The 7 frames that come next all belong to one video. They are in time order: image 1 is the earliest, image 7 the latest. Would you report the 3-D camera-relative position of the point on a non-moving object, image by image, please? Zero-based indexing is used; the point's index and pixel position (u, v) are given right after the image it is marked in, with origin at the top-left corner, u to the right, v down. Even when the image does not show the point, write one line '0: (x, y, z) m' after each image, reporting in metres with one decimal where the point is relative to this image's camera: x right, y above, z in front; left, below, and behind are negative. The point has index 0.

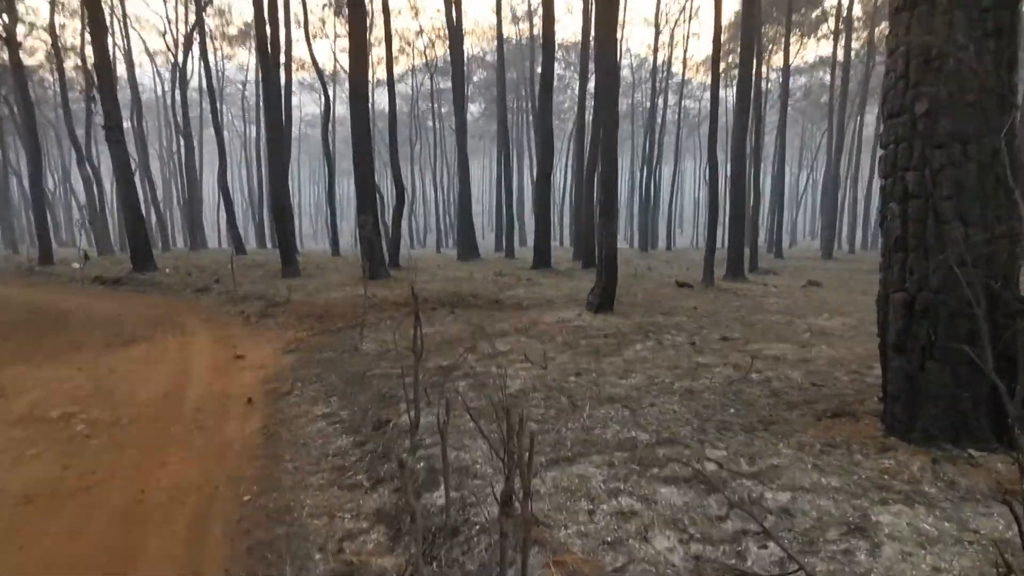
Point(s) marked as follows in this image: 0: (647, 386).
0: (+1.1, -0.8, +4.9) m
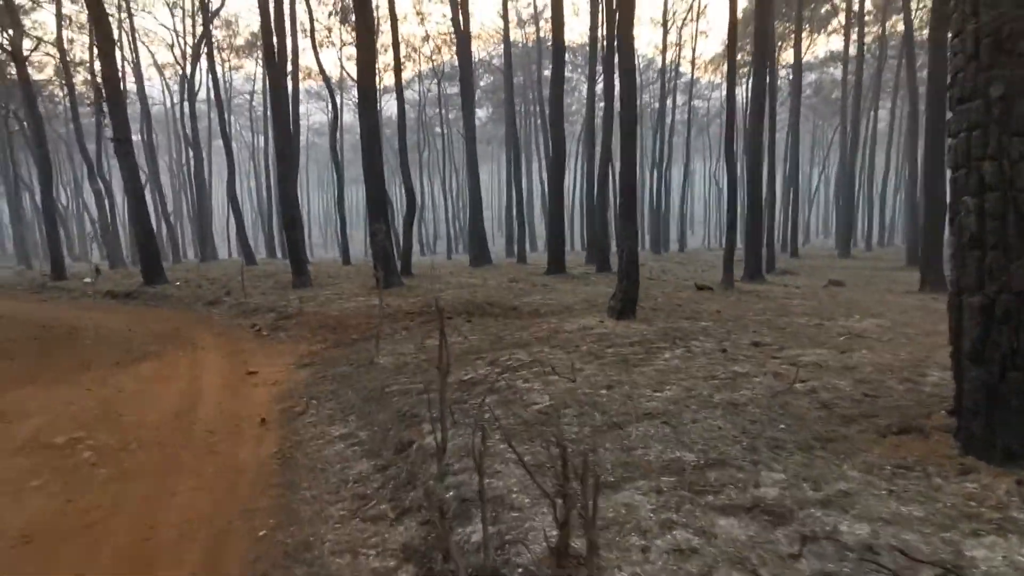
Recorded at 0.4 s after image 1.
0: (+1.3, -0.9, +4.6) m
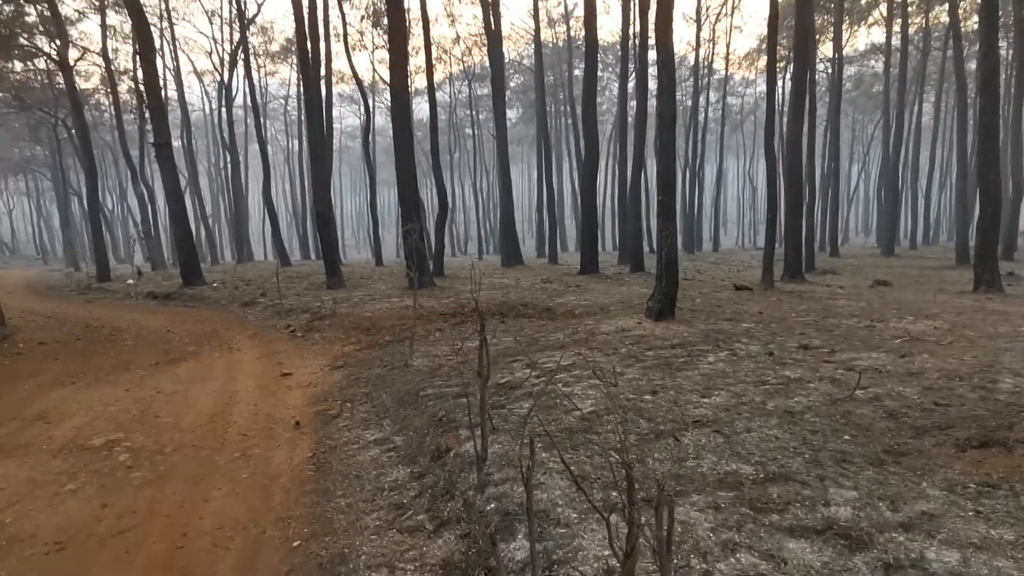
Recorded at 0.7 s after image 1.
0: (+1.6, -0.9, +4.3) m
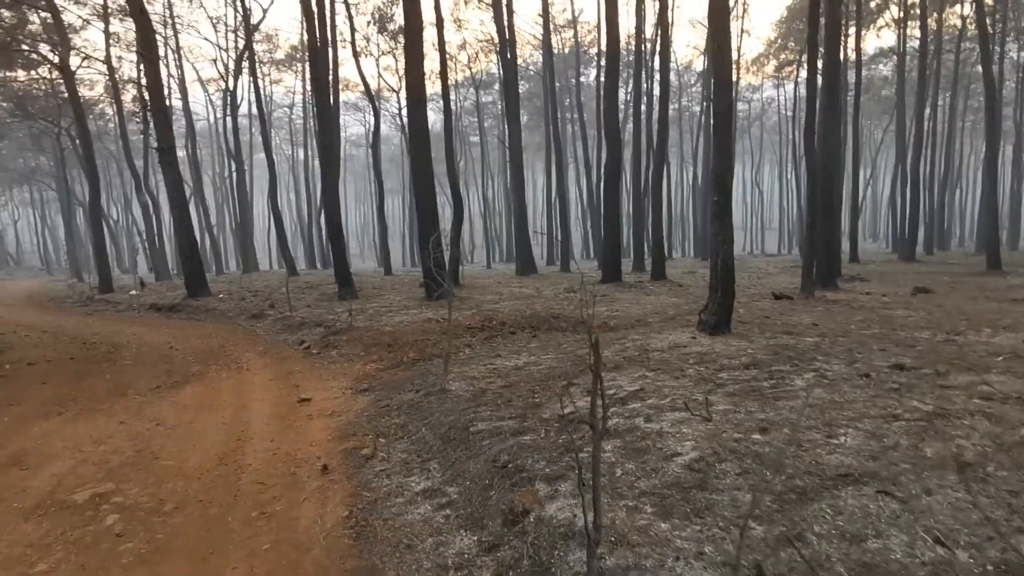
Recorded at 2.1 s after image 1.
0: (+2.2, -1.0, +3.4) m
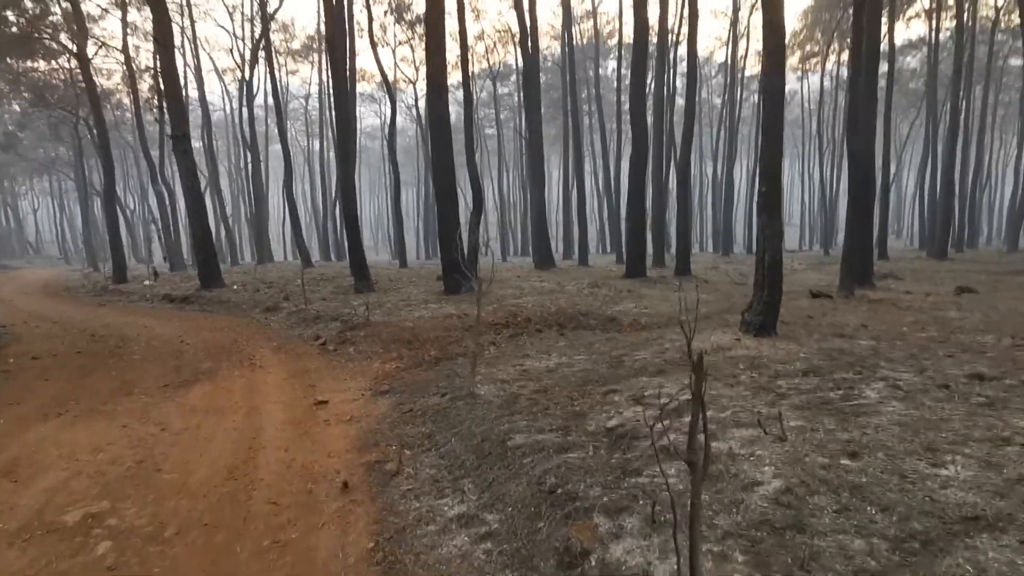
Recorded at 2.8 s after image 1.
0: (+2.4, -1.0, +2.9) m
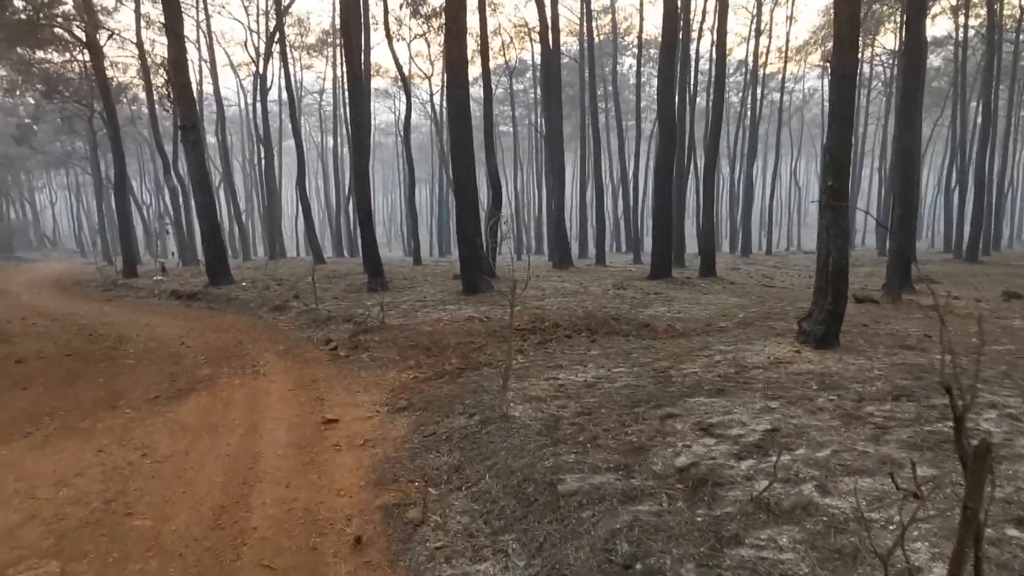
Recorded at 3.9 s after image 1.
0: (+2.7, -1.0, +2.1) m
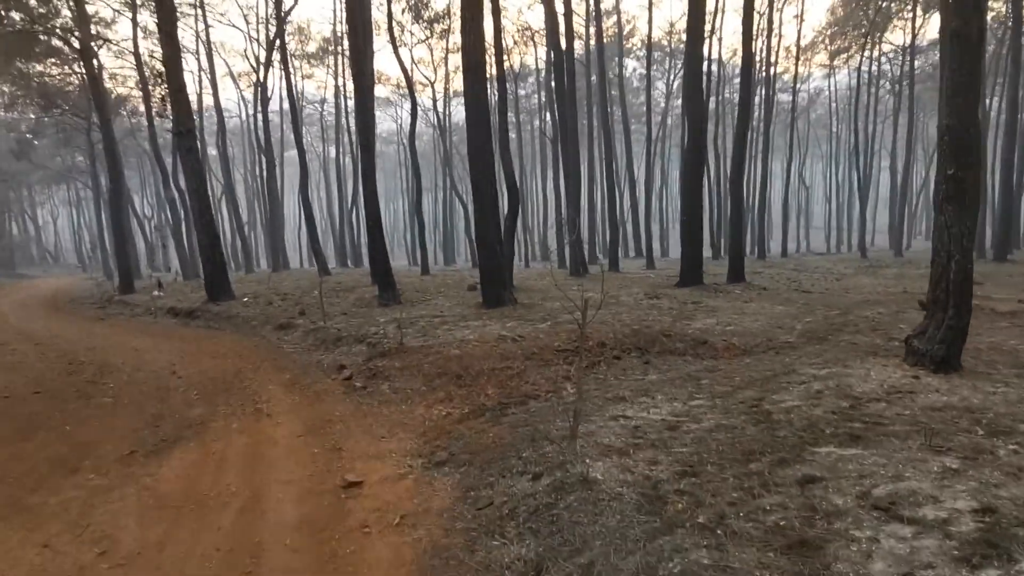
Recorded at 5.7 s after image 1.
0: (+3.2, -1.1, +0.9) m
